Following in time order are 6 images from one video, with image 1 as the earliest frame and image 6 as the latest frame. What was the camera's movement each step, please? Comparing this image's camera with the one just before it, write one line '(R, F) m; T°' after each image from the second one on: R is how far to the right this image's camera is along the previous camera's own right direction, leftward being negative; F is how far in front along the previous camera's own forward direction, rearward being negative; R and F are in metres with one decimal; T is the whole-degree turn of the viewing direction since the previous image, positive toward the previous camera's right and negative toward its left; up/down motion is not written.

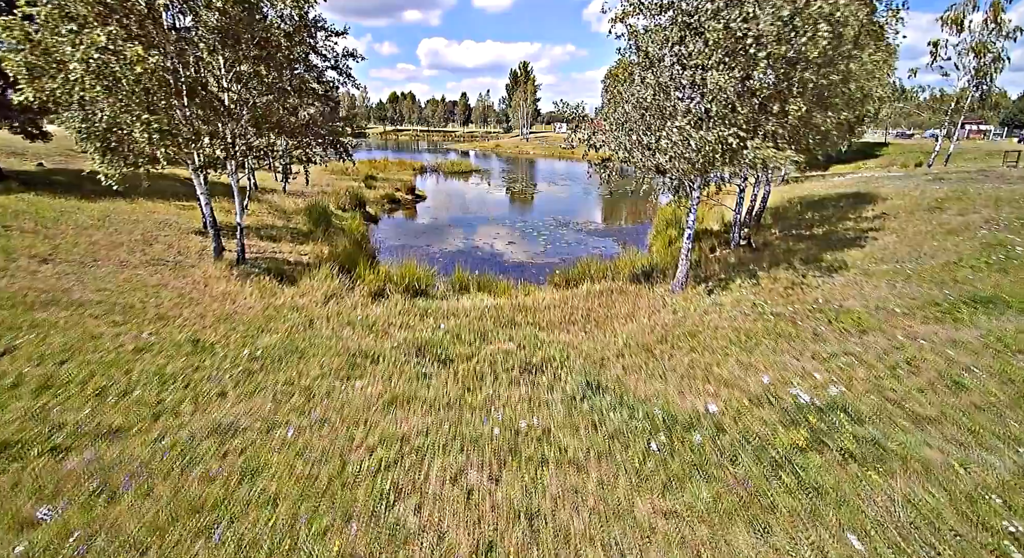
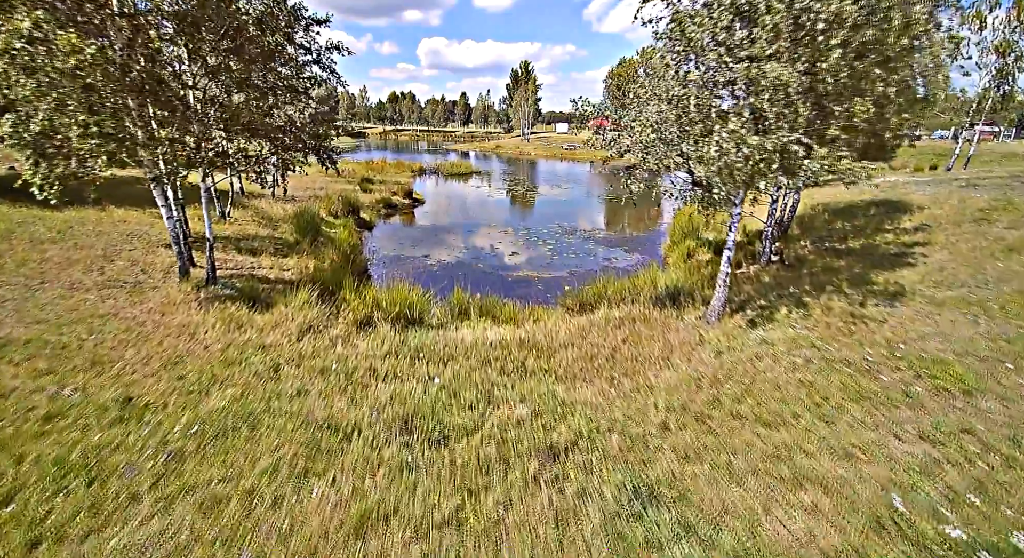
(-0.1, +1.4) m; 0°
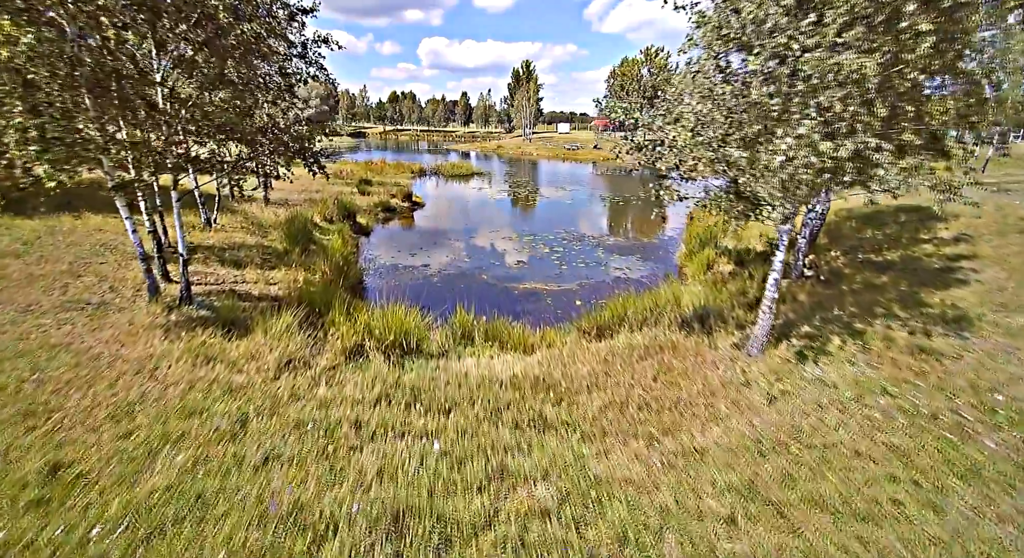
(-0.2, +1.0) m; 0°
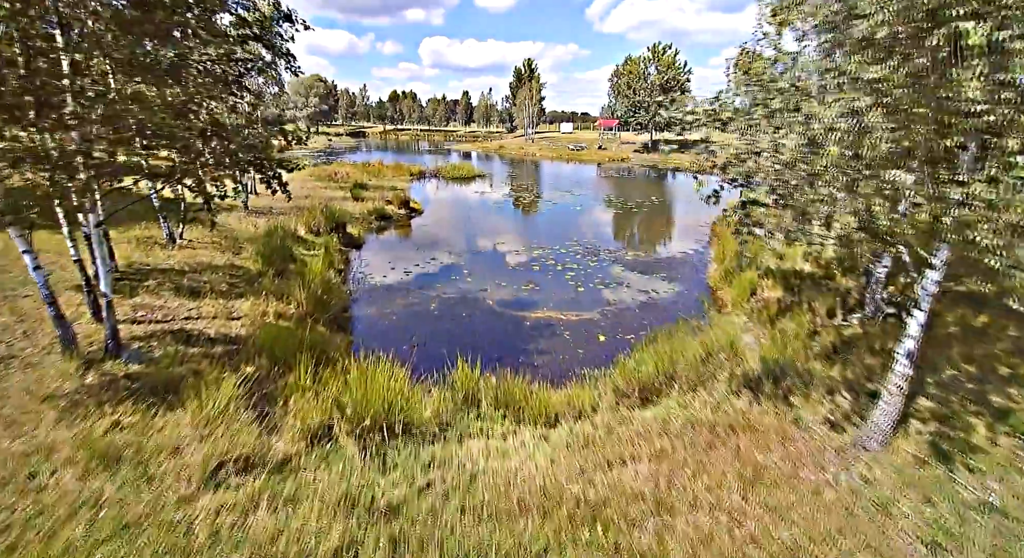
(-0.2, +1.9) m; 0°
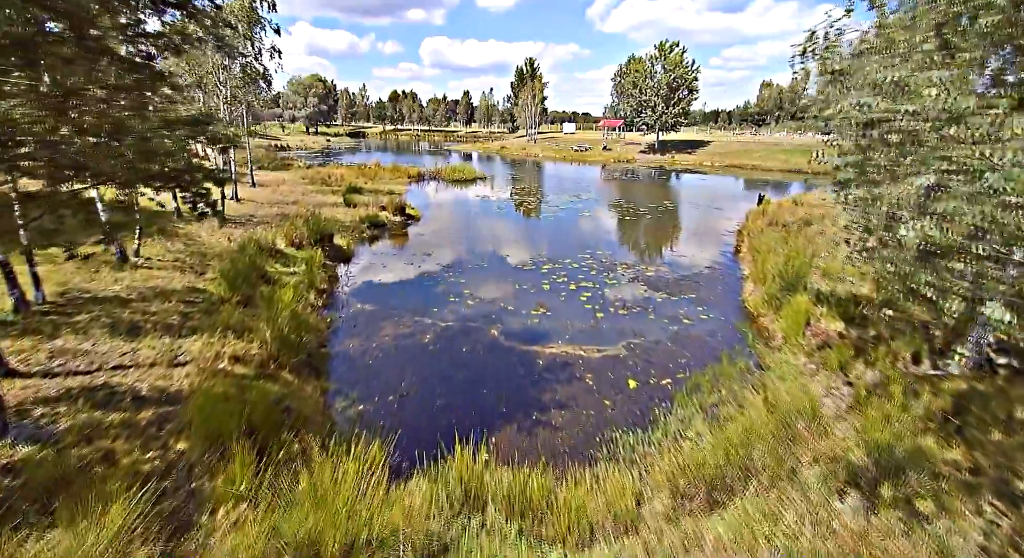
(-0.2, +1.8) m; 0°
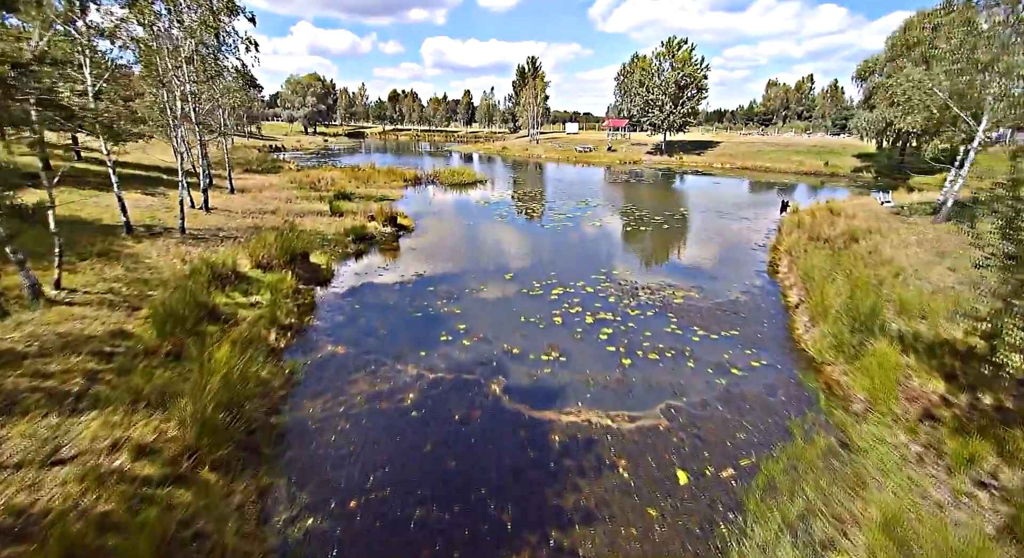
(-0.1, +2.1) m; 0°
